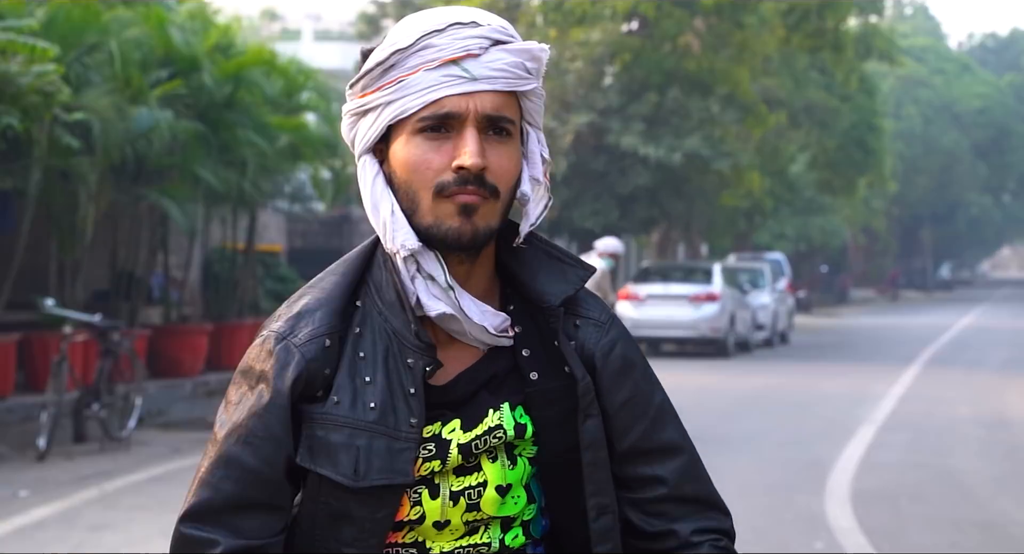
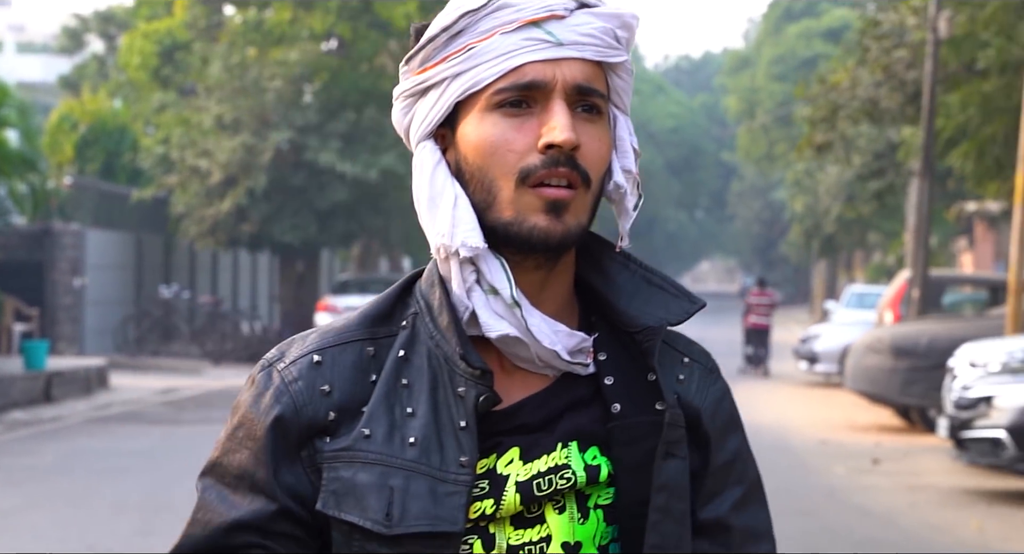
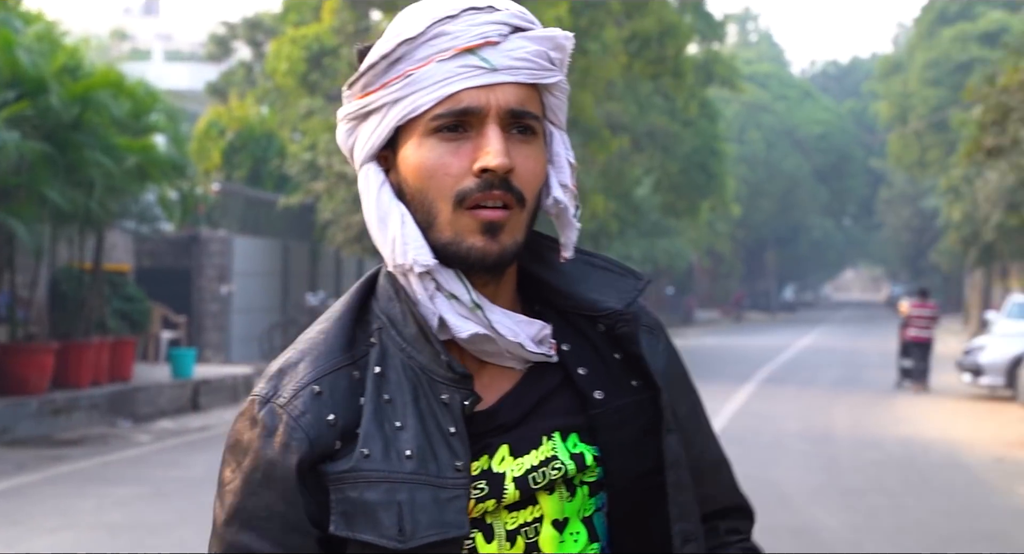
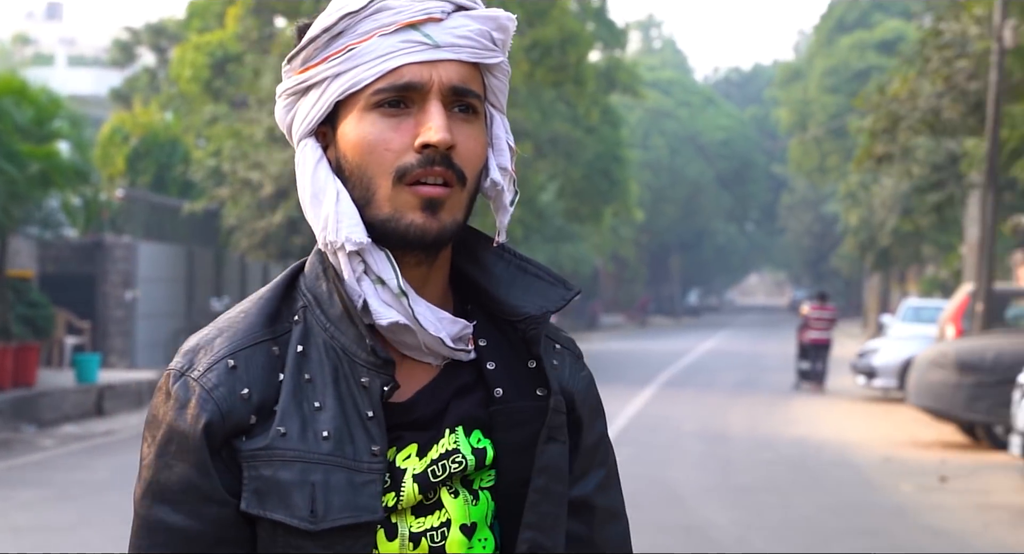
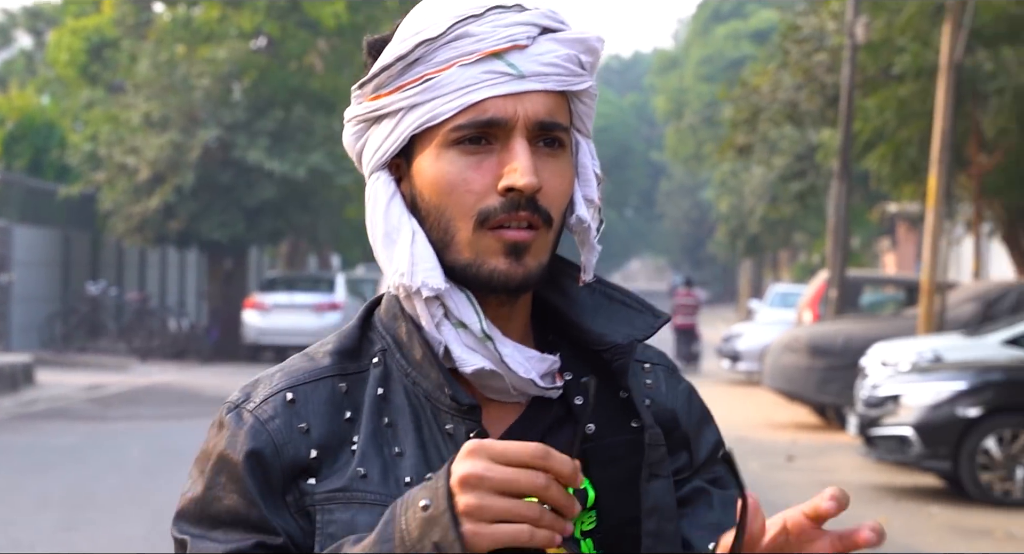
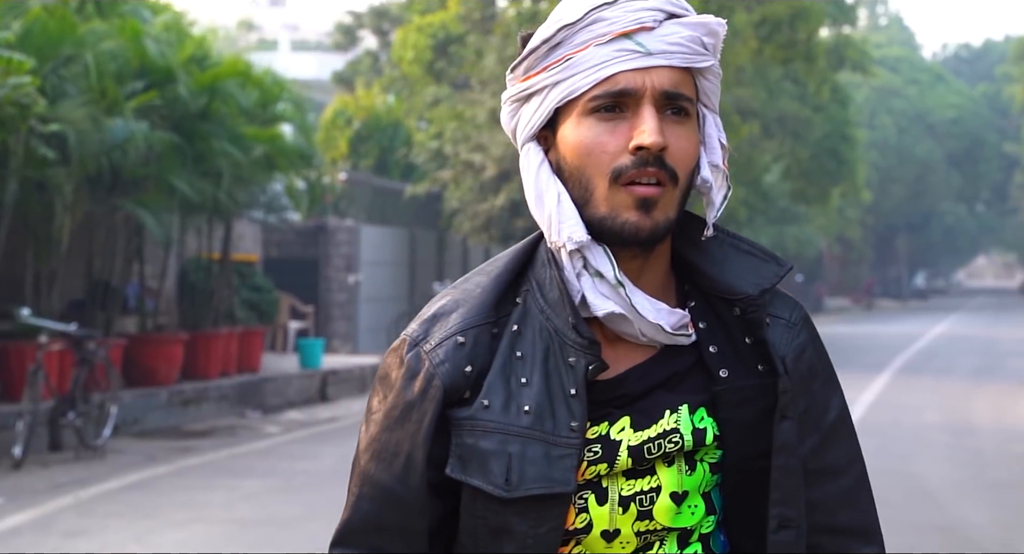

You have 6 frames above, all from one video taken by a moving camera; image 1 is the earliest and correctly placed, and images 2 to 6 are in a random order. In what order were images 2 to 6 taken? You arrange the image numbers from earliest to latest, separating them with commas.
6, 3, 4, 2, 5
